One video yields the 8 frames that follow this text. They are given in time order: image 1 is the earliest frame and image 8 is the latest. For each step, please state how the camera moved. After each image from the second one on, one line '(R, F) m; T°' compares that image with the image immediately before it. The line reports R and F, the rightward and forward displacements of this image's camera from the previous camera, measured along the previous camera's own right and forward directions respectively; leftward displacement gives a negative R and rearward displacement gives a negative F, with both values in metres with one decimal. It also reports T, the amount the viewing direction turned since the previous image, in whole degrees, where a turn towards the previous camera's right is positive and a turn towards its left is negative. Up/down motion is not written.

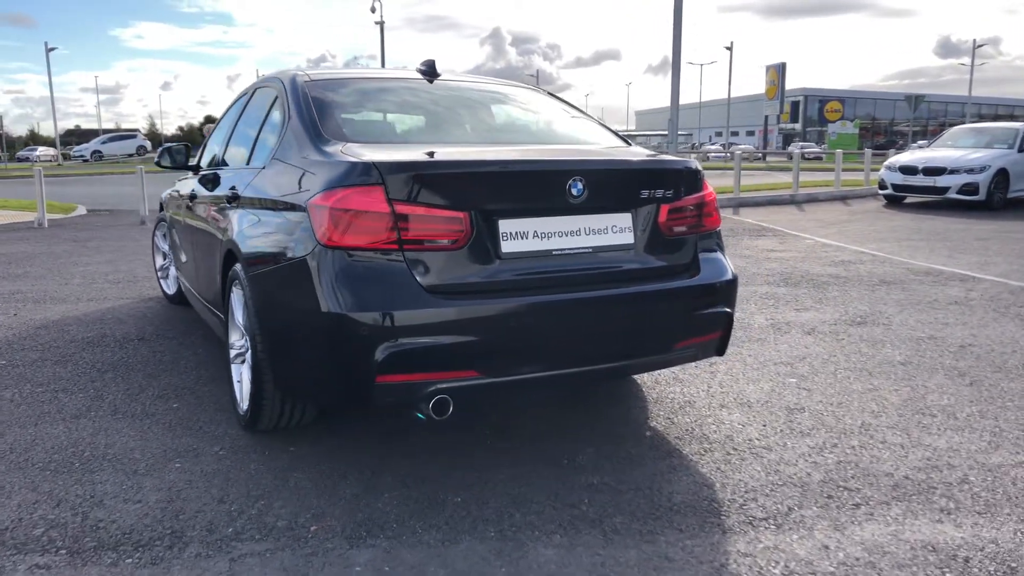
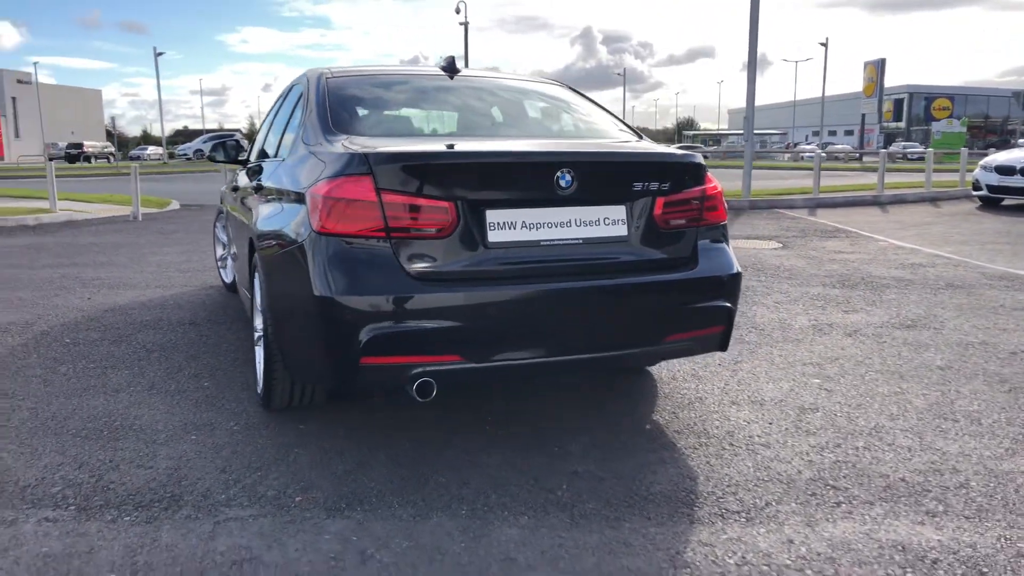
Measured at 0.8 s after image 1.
(+0.4, -0.1) m; -6°
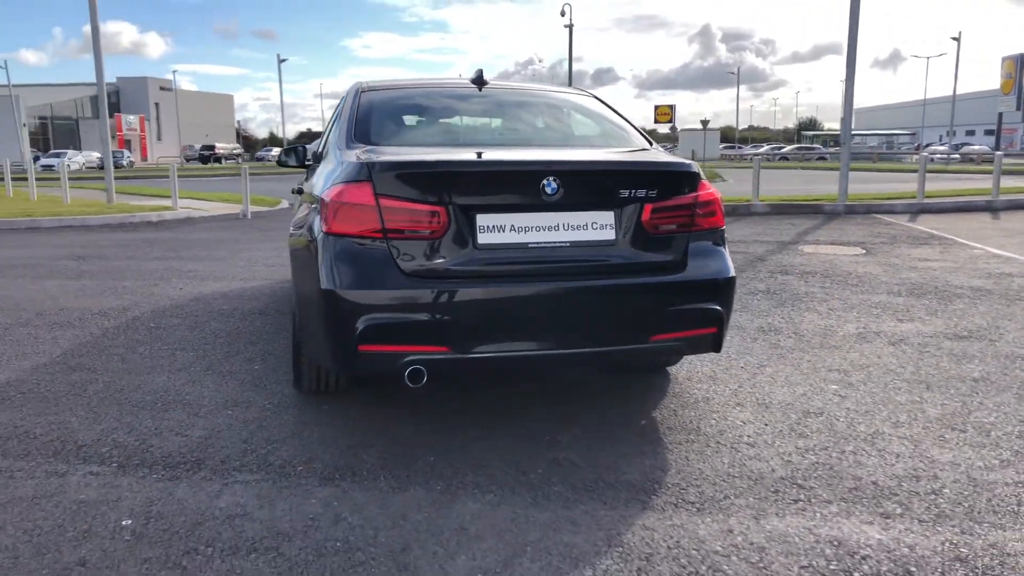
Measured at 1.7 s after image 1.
(+0.5, -0.2) m; -8°
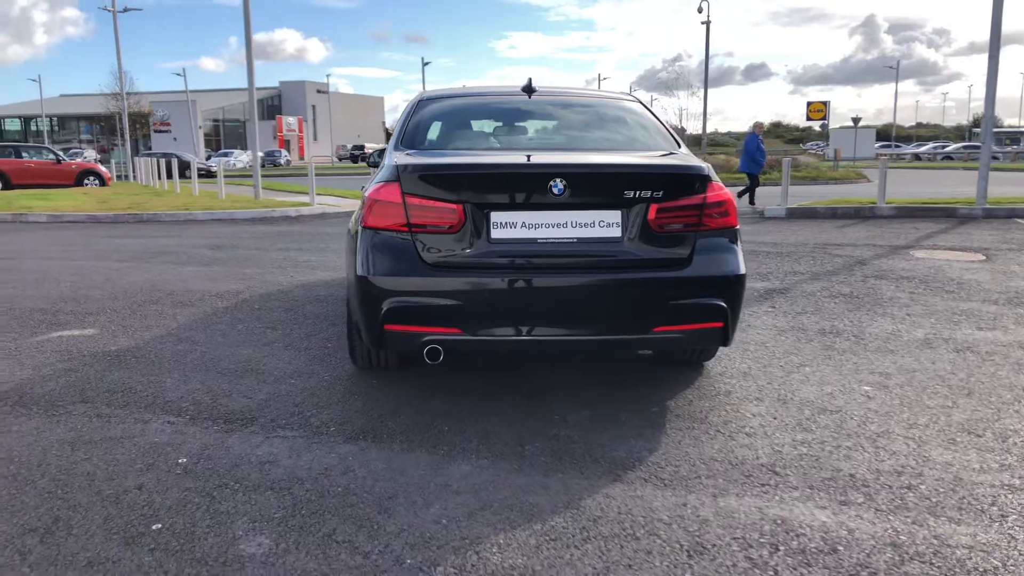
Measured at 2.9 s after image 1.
(+0.6, -0.3) m; -10°
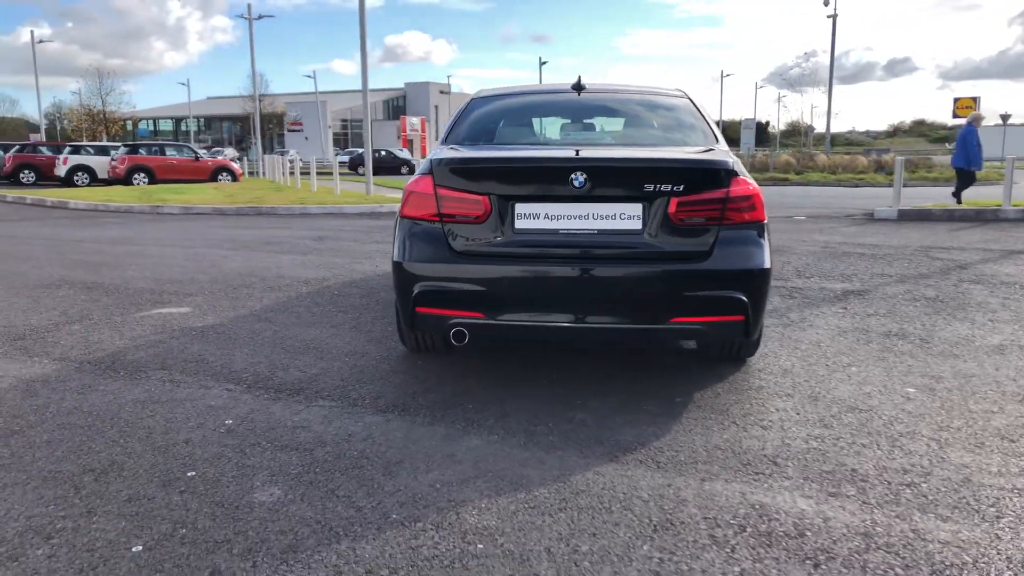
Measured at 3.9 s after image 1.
(+0.4, -0.2) m; -9°
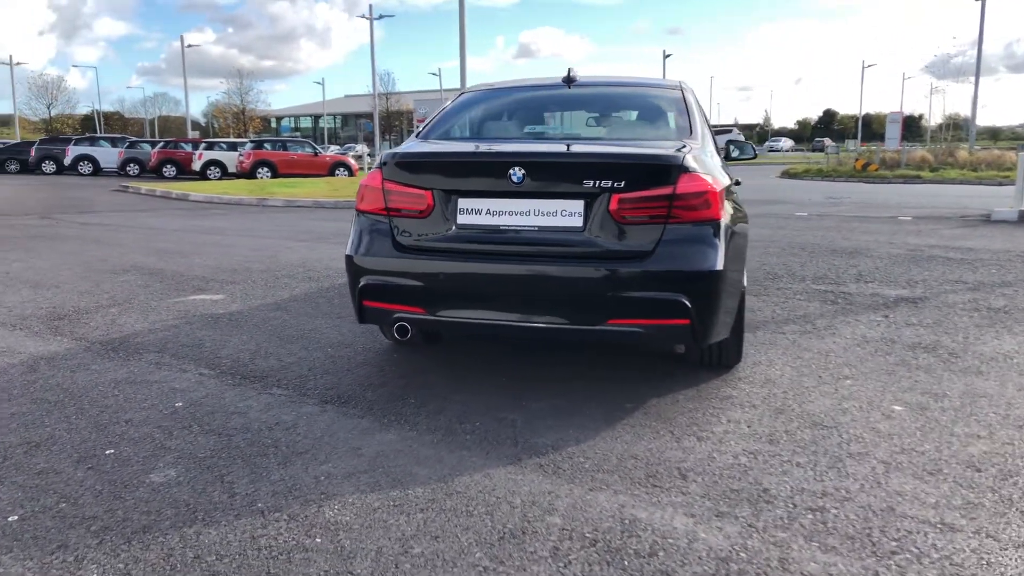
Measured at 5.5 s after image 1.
(+0.9, +0.1) m; -9°
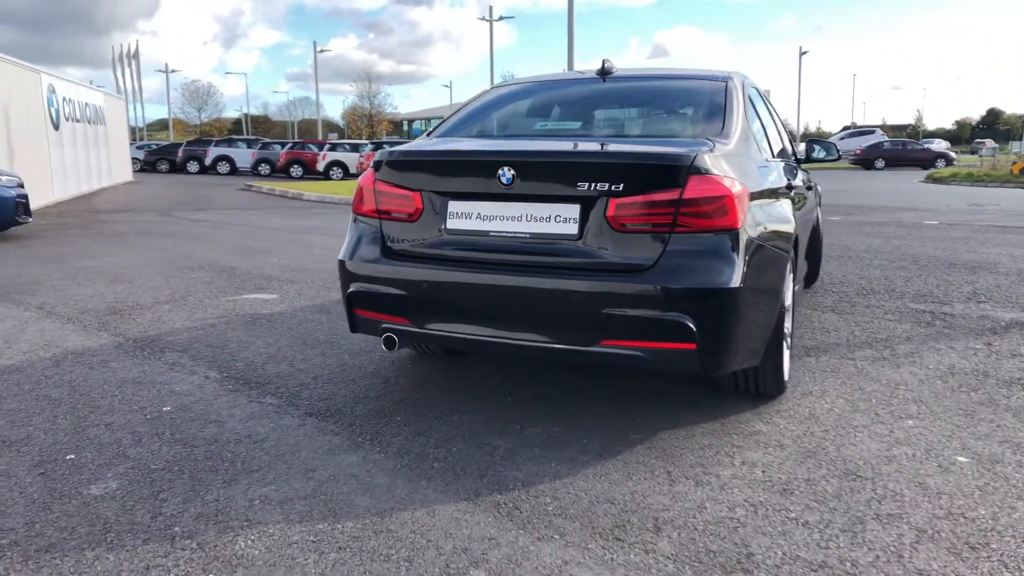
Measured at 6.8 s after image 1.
(+0.6, +0.4) m; -9°
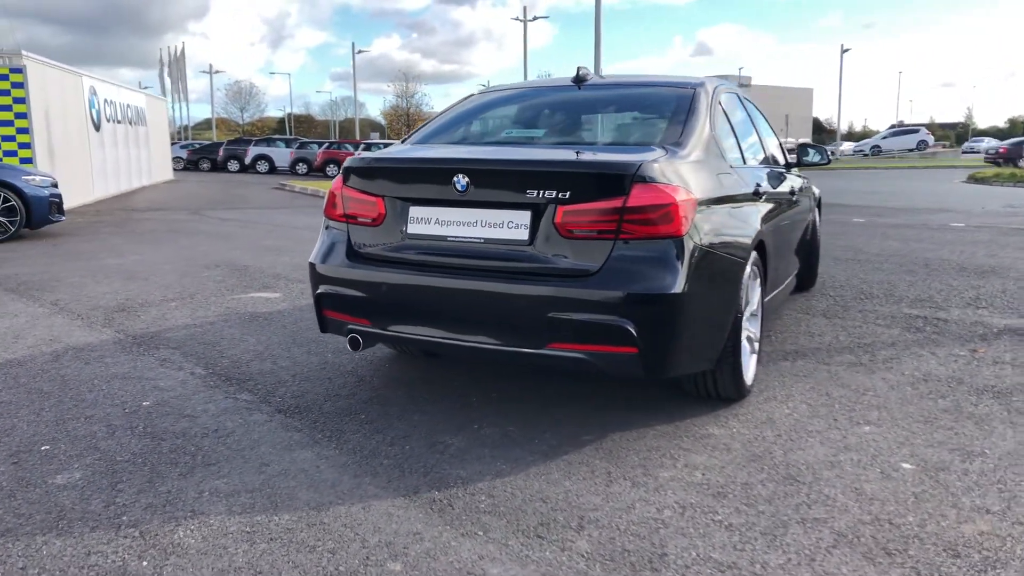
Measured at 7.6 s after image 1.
(+0.4, -0.1) m; -3°
